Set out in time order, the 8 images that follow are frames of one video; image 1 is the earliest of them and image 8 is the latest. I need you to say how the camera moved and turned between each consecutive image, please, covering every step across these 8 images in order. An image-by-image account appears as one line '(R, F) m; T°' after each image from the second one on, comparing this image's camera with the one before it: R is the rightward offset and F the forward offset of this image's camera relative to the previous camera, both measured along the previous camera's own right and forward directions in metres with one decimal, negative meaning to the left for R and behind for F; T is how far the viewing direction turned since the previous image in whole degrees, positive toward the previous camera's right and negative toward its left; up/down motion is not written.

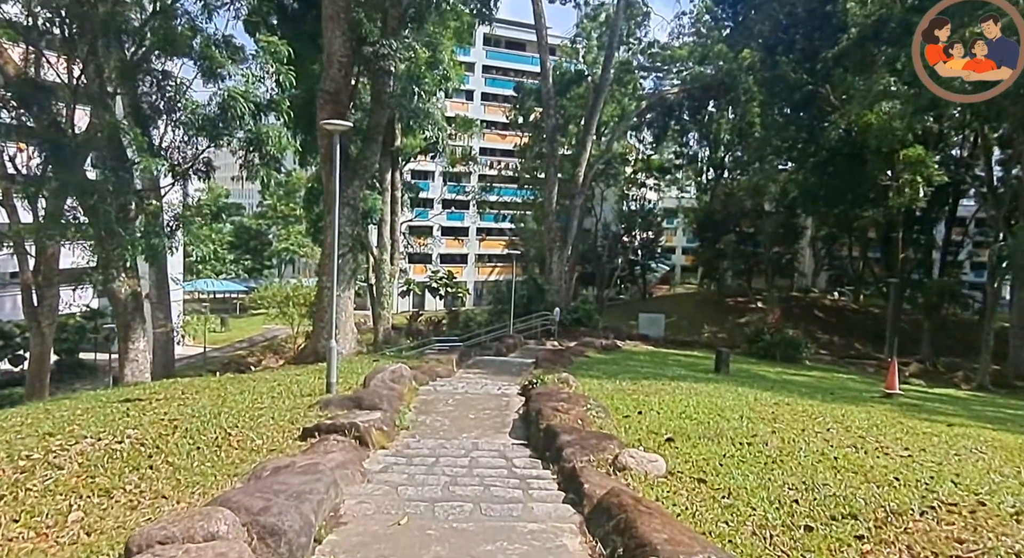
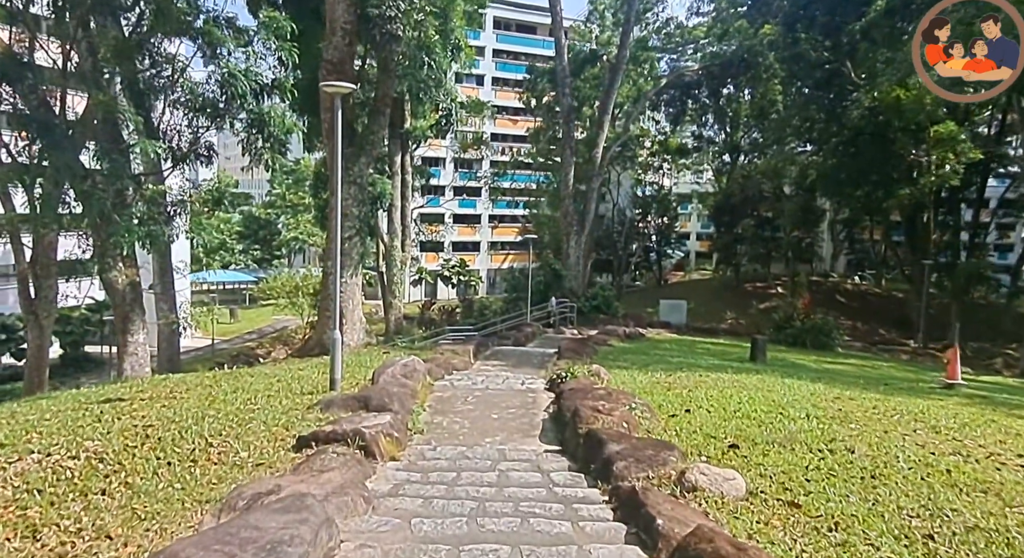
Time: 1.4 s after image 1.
(-0.1, +0.9) m; -1°
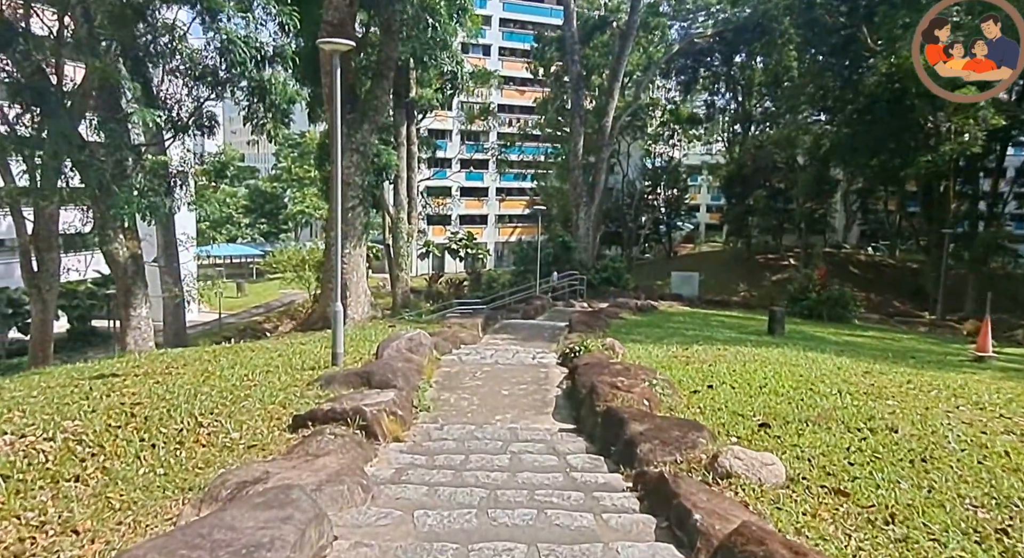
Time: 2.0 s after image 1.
(0.0, +0.4) m; -1°
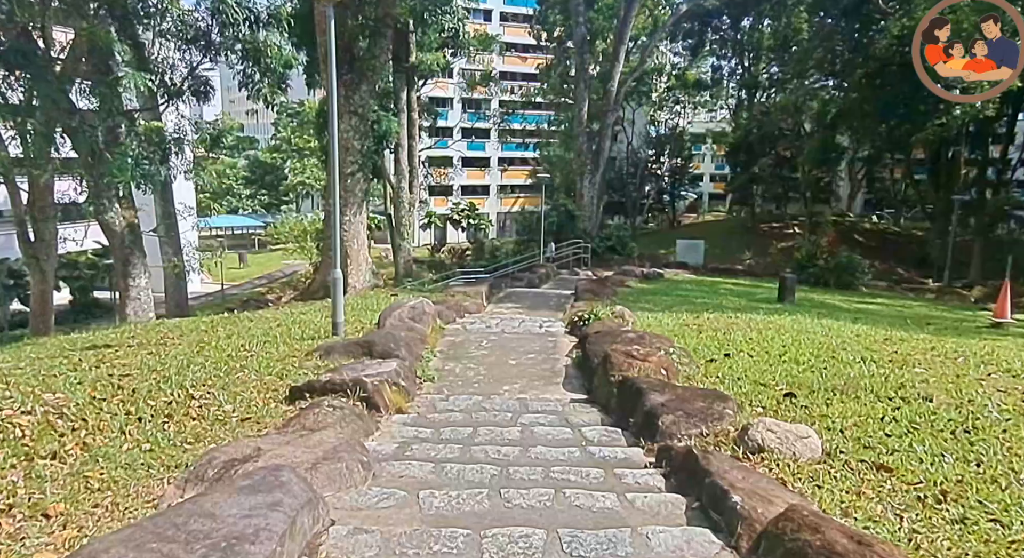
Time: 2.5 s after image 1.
(0.0, +0.3) m; 0°
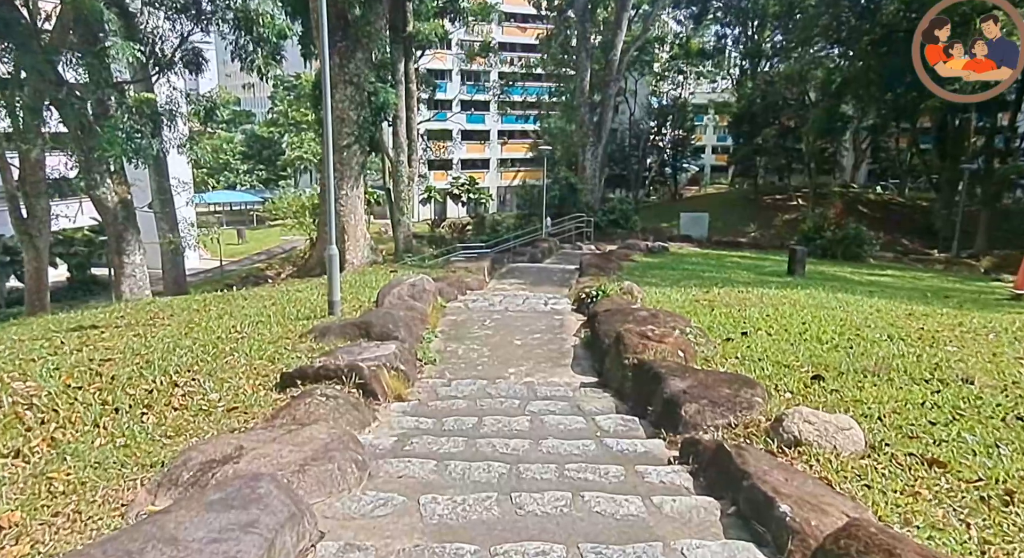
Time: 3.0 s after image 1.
(0.0, +0.3) m; 0°
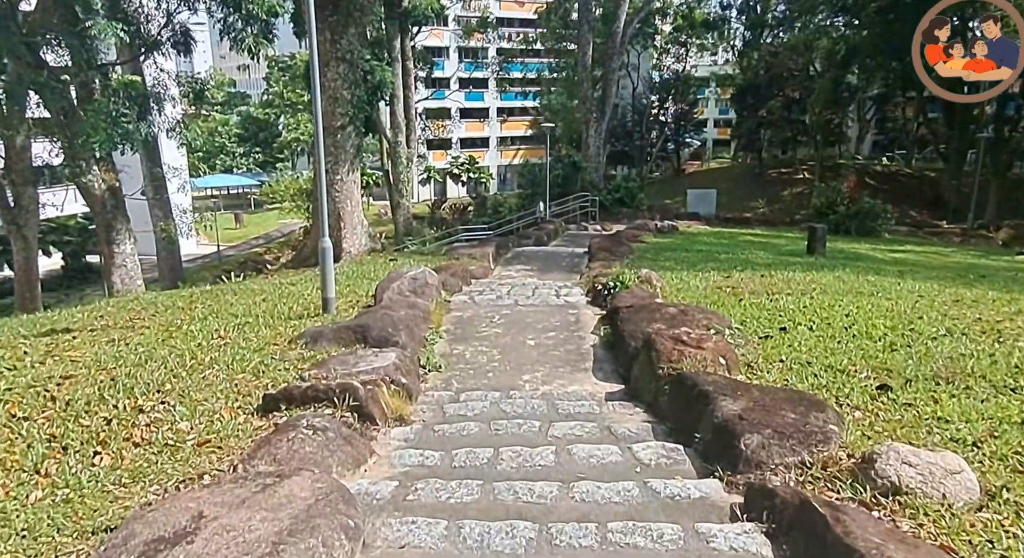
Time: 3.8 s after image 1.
(-0.1, +0.6) m; 0°
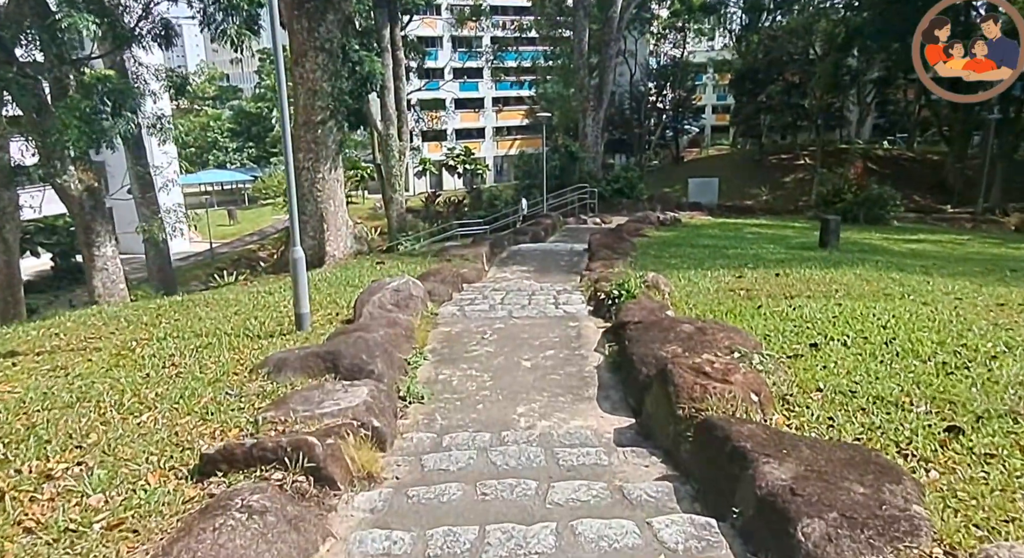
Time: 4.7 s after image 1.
(0.0, +0.6) m; 0°
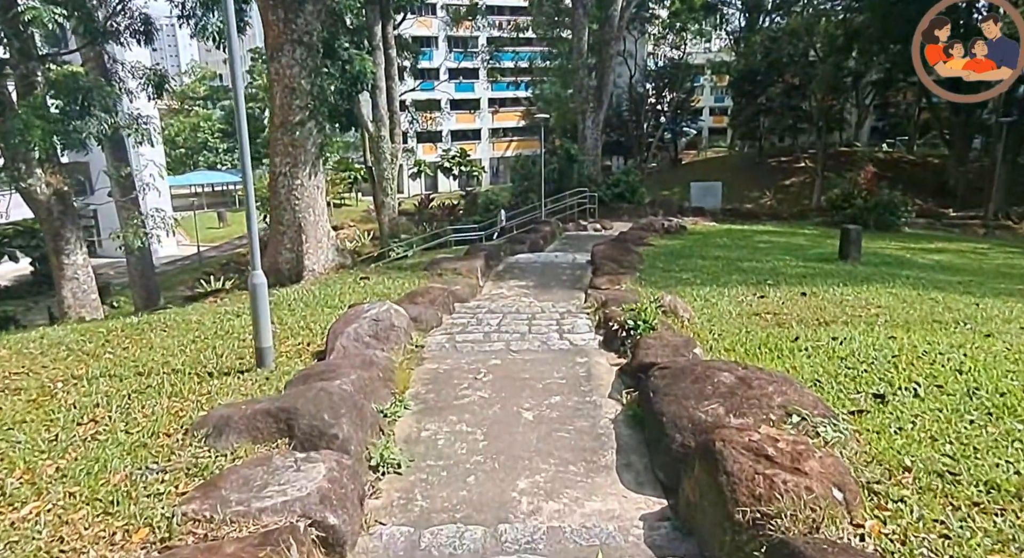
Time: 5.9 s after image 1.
(0.0, +0.8) m; 0°
